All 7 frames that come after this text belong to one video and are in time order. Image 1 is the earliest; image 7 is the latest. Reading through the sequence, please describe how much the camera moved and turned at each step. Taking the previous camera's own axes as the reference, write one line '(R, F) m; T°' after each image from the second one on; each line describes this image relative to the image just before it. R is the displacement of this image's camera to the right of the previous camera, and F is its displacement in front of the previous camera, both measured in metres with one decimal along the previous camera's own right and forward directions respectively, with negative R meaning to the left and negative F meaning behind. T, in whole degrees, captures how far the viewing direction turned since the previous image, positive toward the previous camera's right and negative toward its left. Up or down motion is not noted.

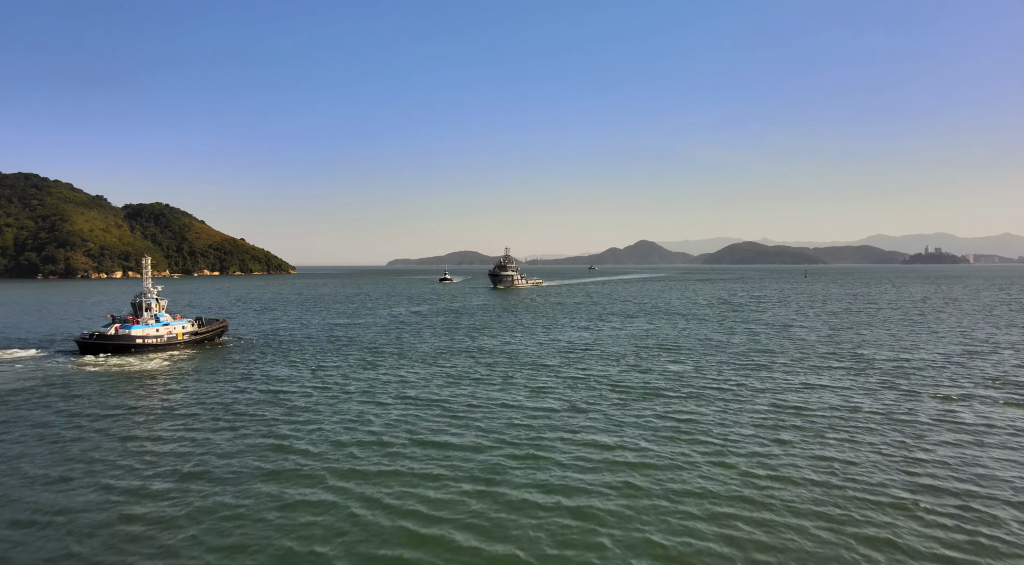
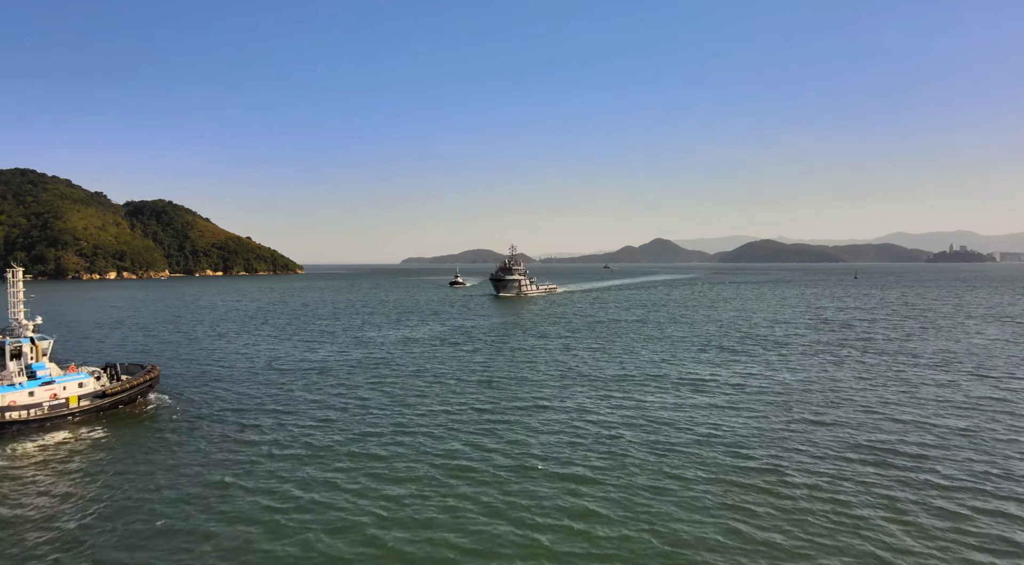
(-1.8, +21.8) m; -1°
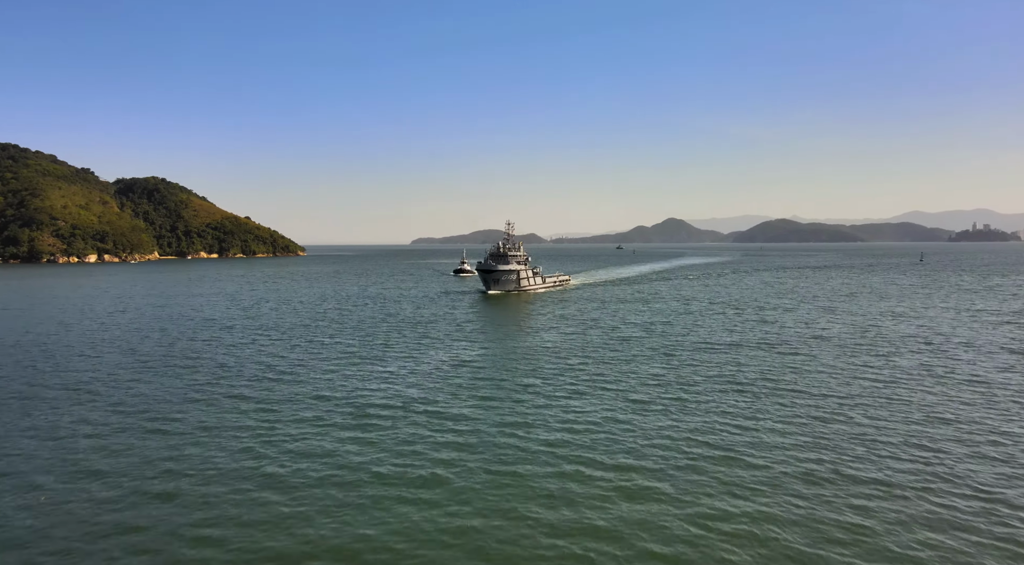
(-1.7, +27.7) m; -1°
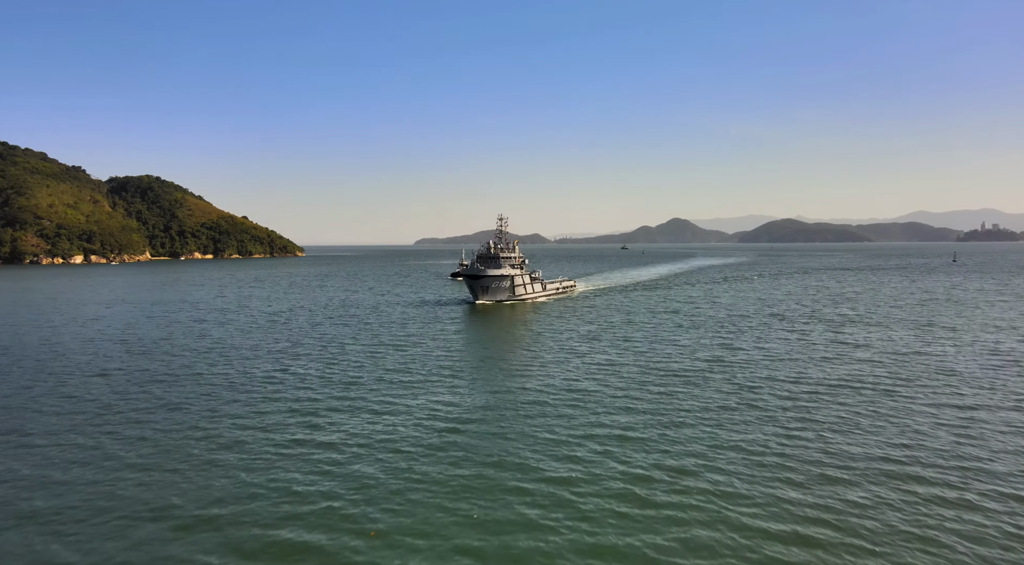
(+0.3, +12.7) m; 0°
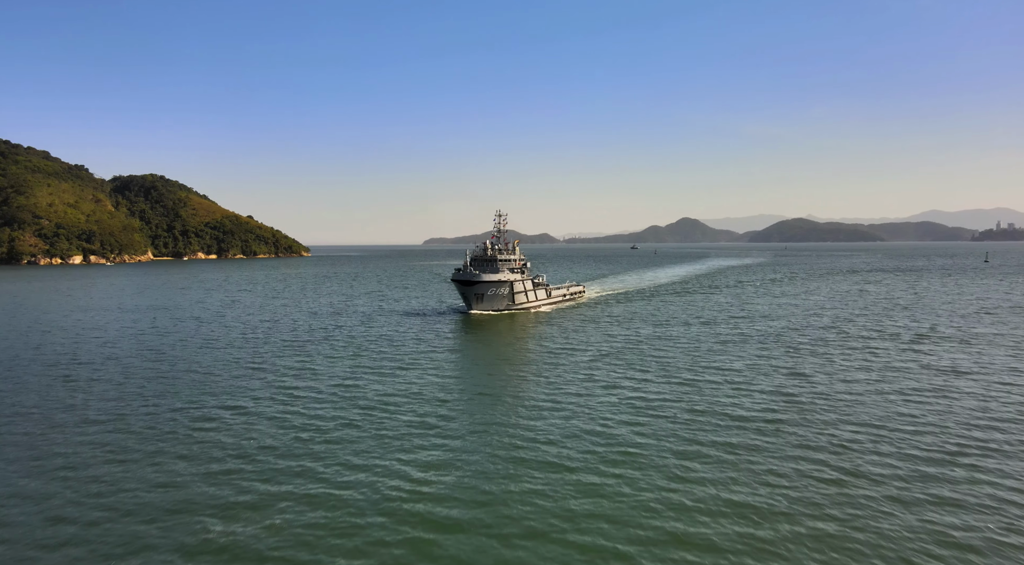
(+0.4, +7.8) m; -1°
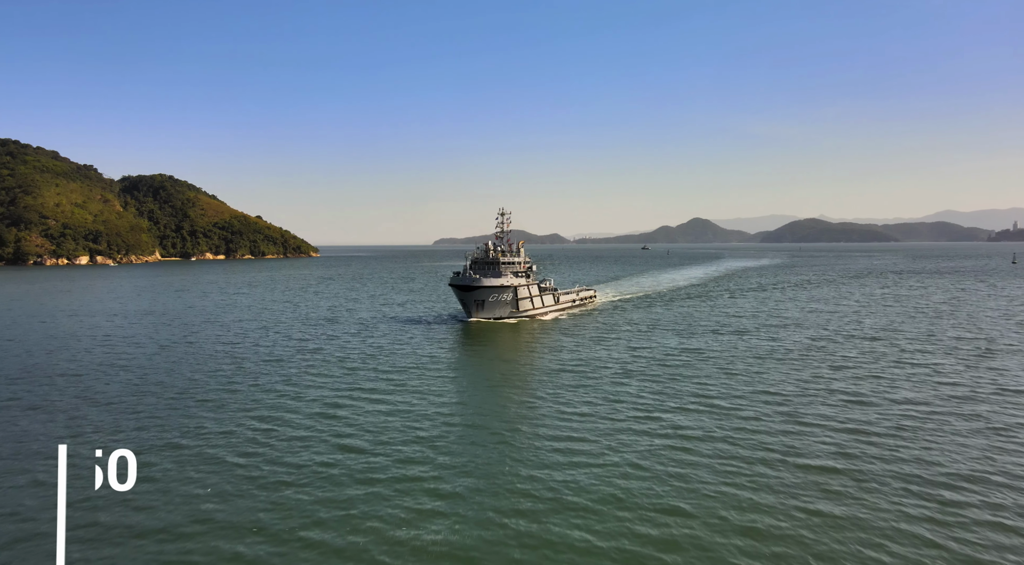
(+0.3, +4.4) m; -1°
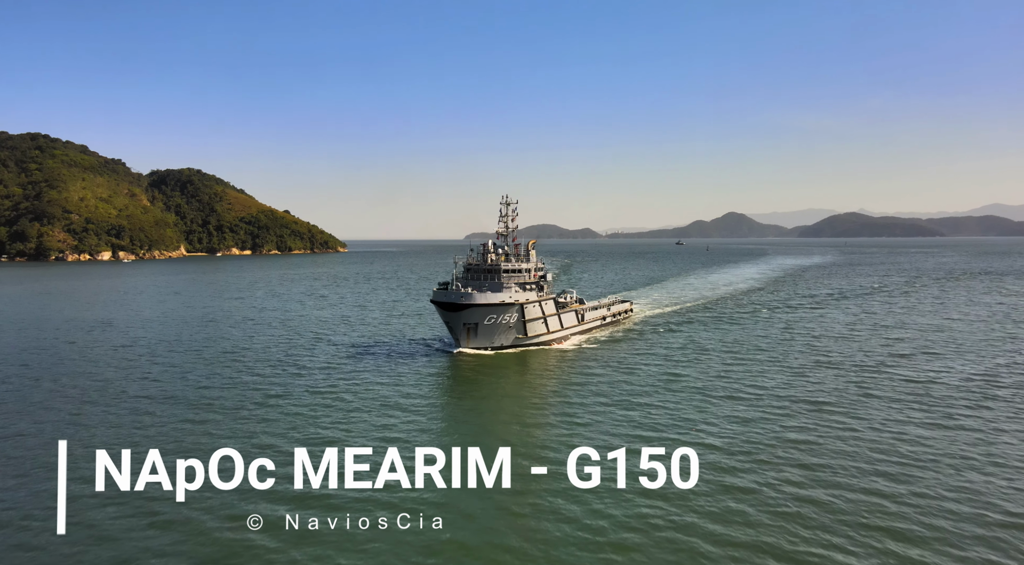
(+0.8, +11.9) m; -2°
